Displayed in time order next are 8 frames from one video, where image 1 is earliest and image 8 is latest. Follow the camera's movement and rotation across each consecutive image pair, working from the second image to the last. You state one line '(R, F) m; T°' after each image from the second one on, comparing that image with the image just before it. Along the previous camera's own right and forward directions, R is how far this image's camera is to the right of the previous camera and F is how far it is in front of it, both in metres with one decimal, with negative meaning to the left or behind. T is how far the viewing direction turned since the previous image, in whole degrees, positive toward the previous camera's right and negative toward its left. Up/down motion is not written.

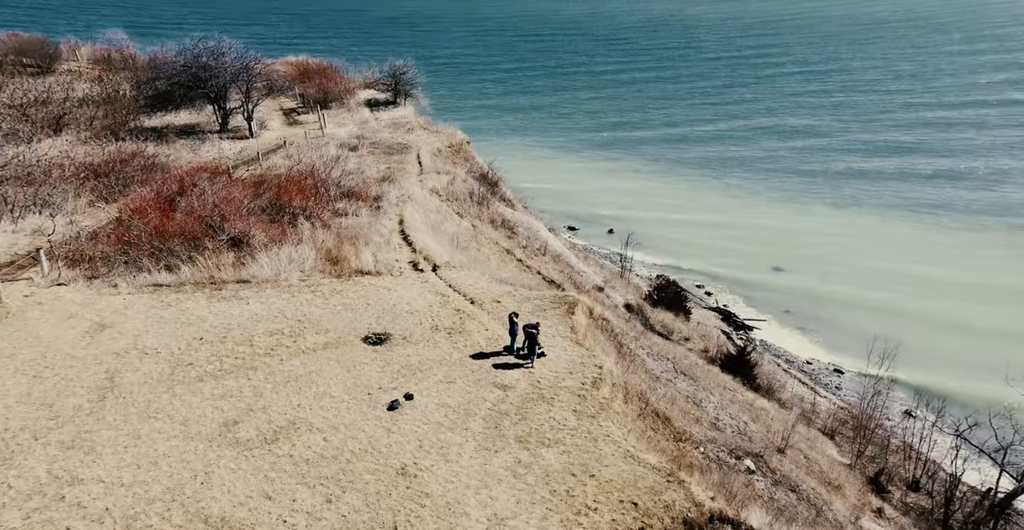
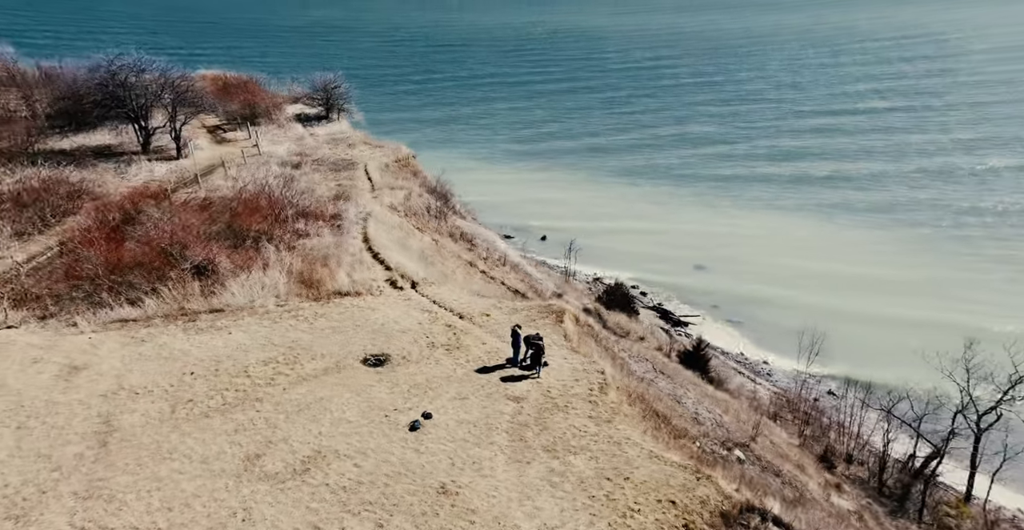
(-2.0, -0.2) m; +8°
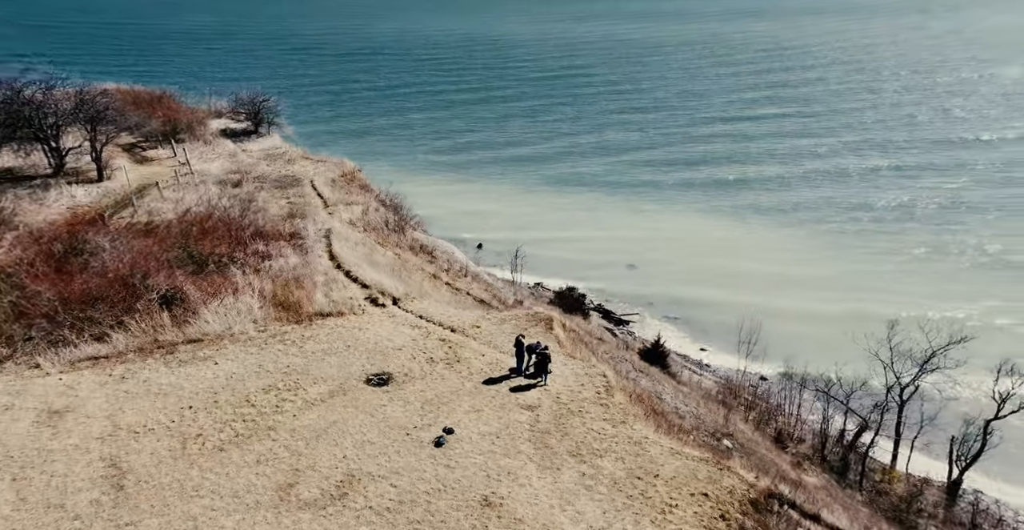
(-2.1, -0.2) m; +8°
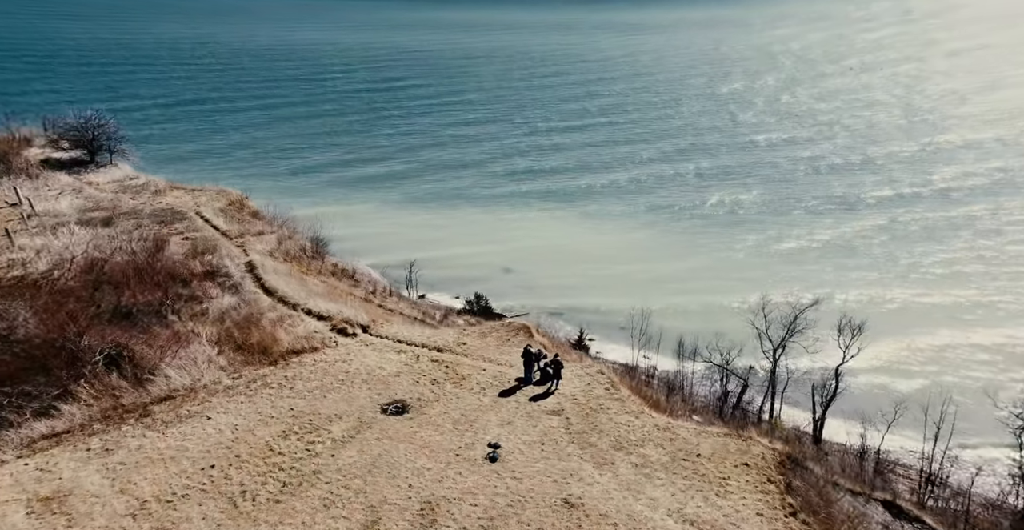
(-4.3, -0.1) m; +15°
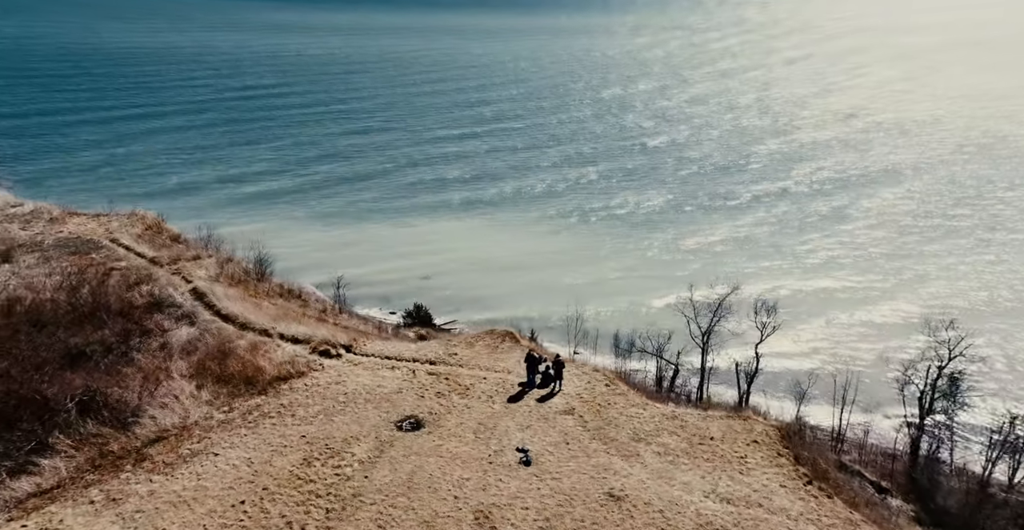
(-2.8, -0.1) m; +10°
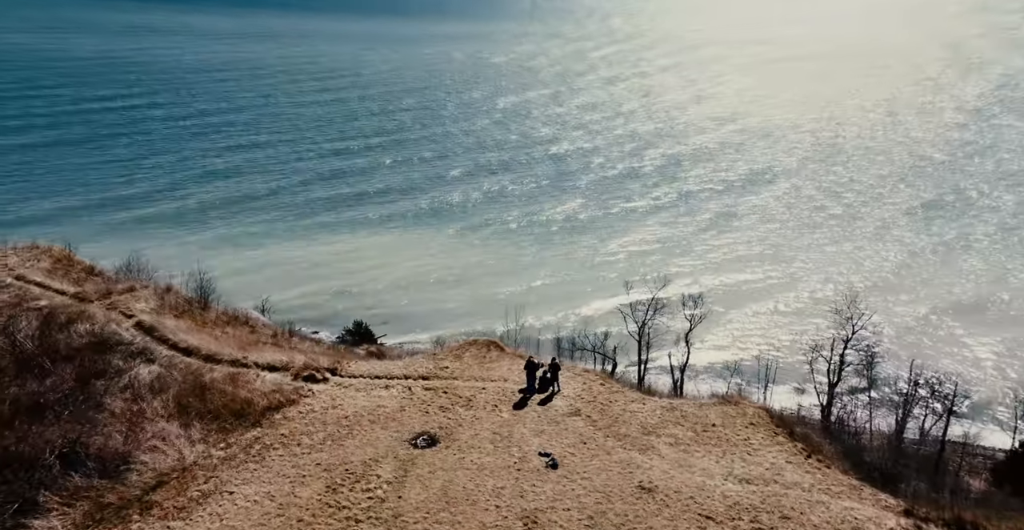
(-2.6, -0.1) m; +9°
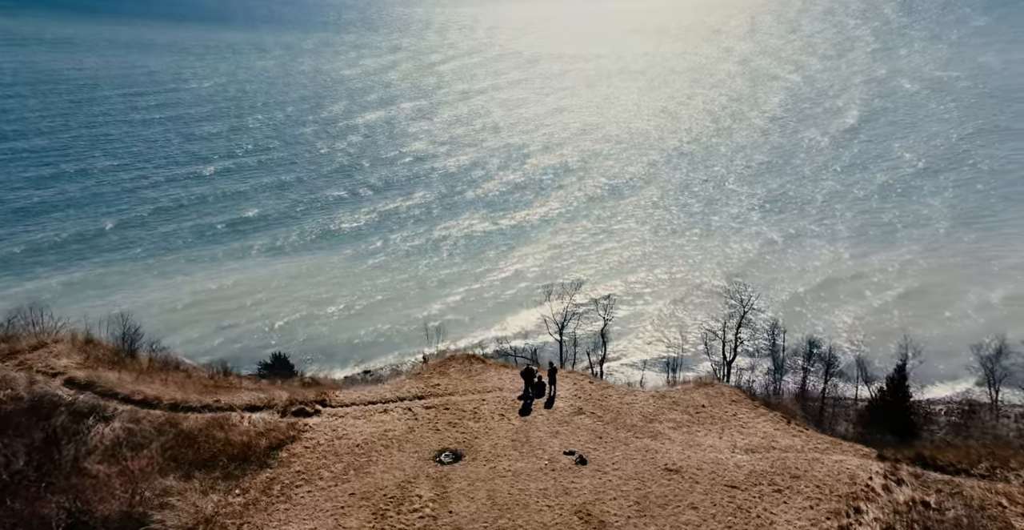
(-3.5, -0.3) m; +12°
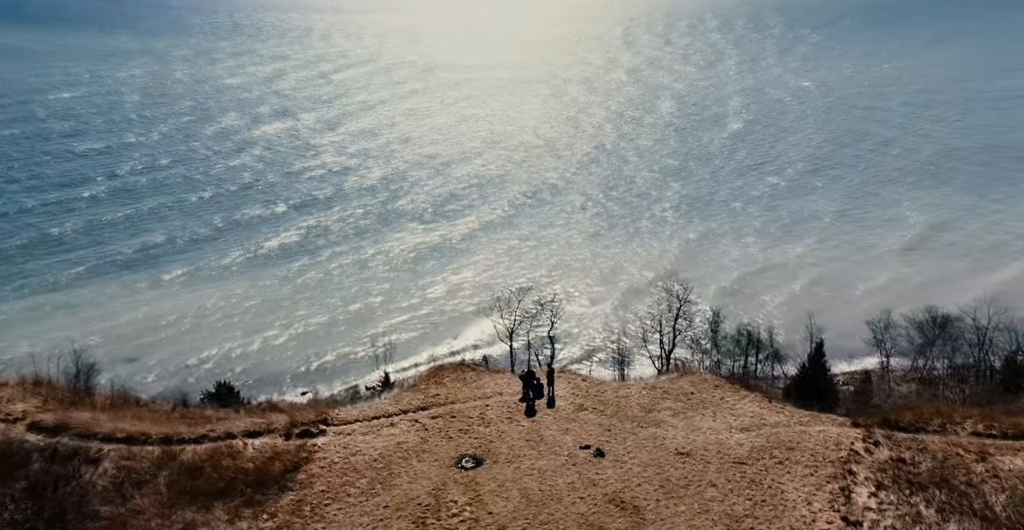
(-2.5, -0.5) m; +8°
